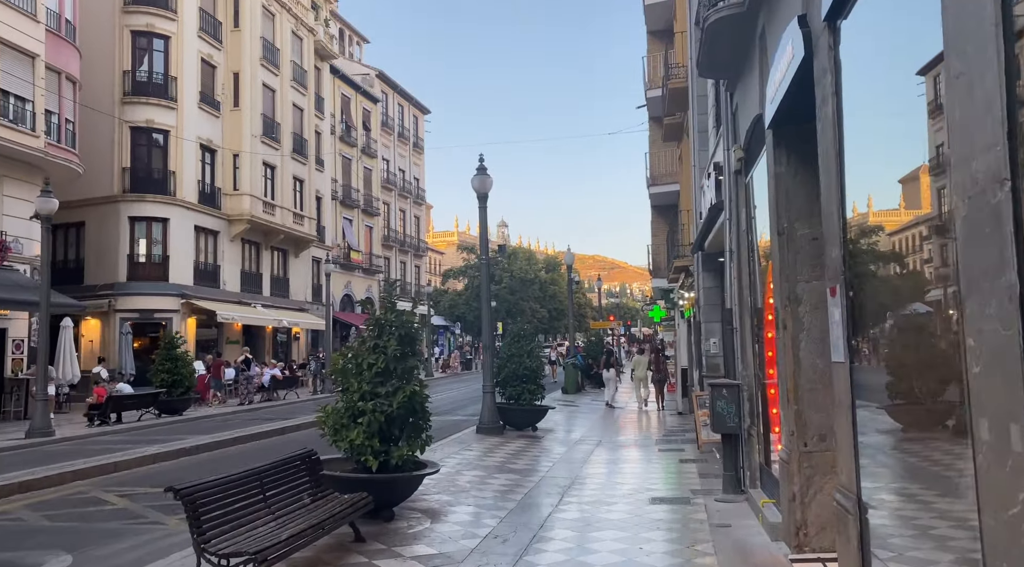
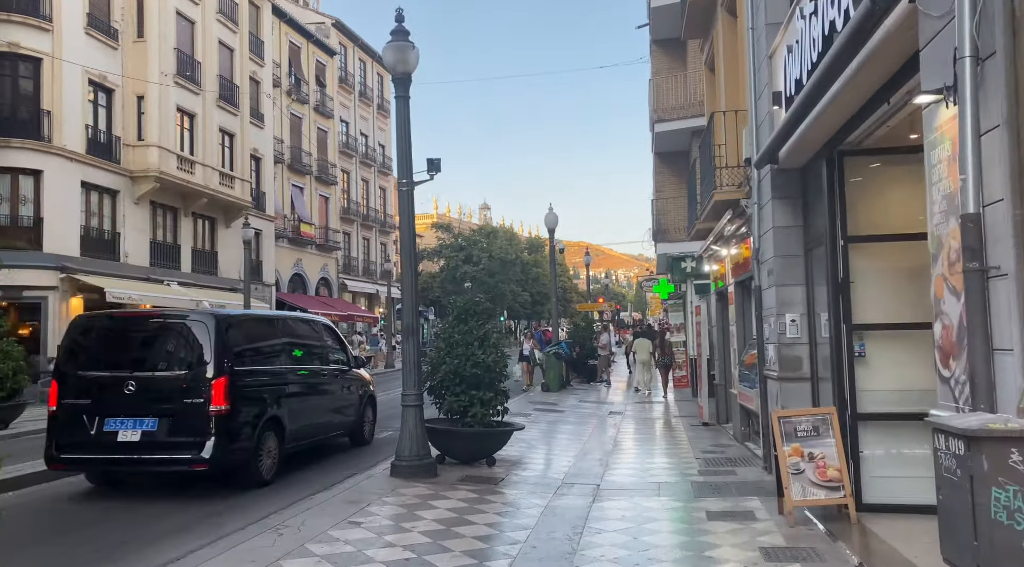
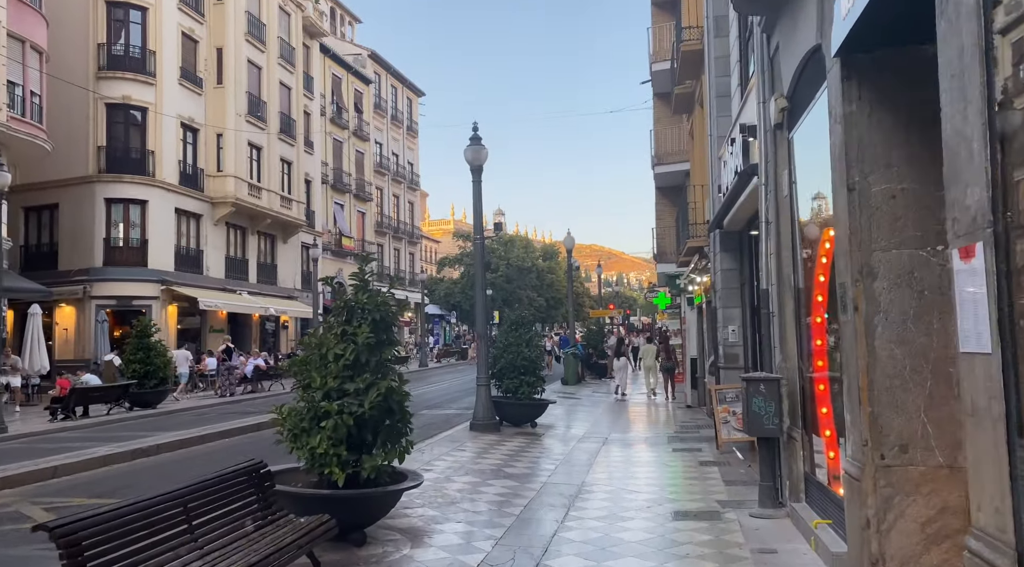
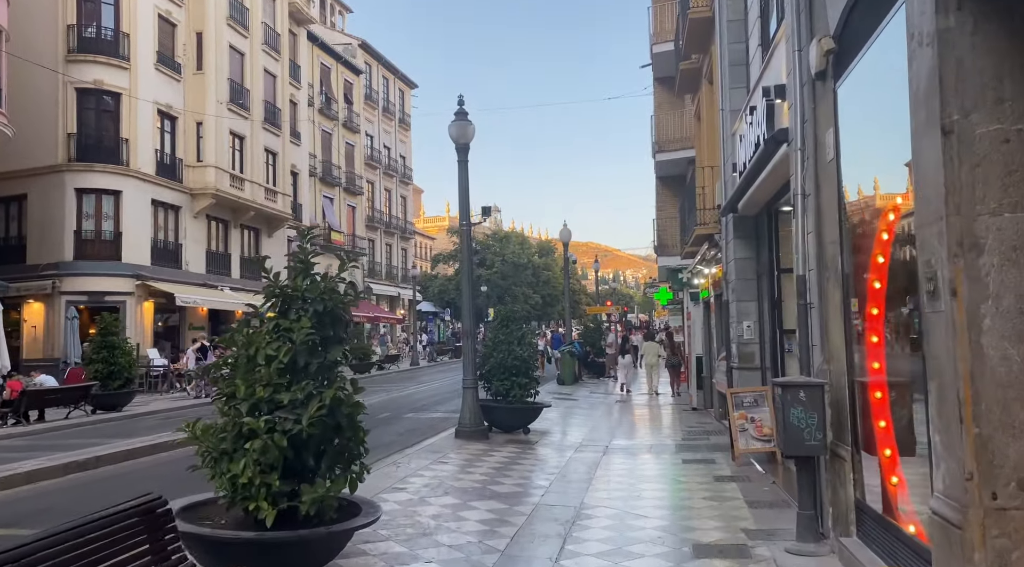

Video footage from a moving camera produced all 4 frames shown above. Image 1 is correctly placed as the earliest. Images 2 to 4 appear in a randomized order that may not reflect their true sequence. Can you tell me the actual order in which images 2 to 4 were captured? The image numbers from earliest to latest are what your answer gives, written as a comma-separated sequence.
3, 4, 2
